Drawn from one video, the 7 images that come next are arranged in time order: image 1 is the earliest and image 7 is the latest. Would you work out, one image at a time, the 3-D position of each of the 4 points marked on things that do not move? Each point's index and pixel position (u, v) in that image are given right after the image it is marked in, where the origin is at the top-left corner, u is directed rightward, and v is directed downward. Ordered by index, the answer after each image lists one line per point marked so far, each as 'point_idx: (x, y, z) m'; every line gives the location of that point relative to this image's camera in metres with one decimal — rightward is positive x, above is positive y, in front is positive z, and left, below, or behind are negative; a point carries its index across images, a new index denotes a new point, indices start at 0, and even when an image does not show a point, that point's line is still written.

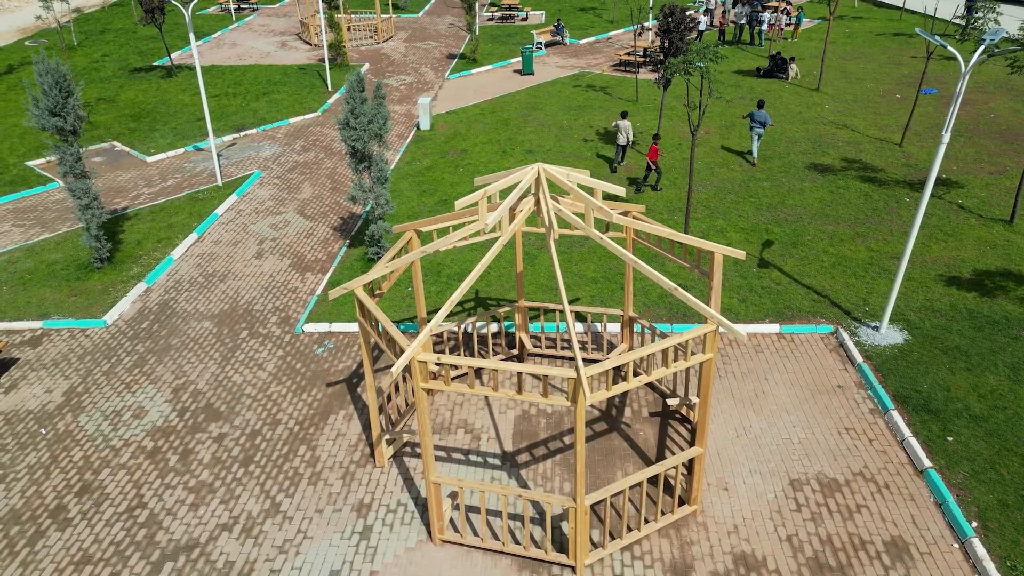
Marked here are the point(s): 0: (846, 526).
0: (+3.4, -2.4, +7.5) m
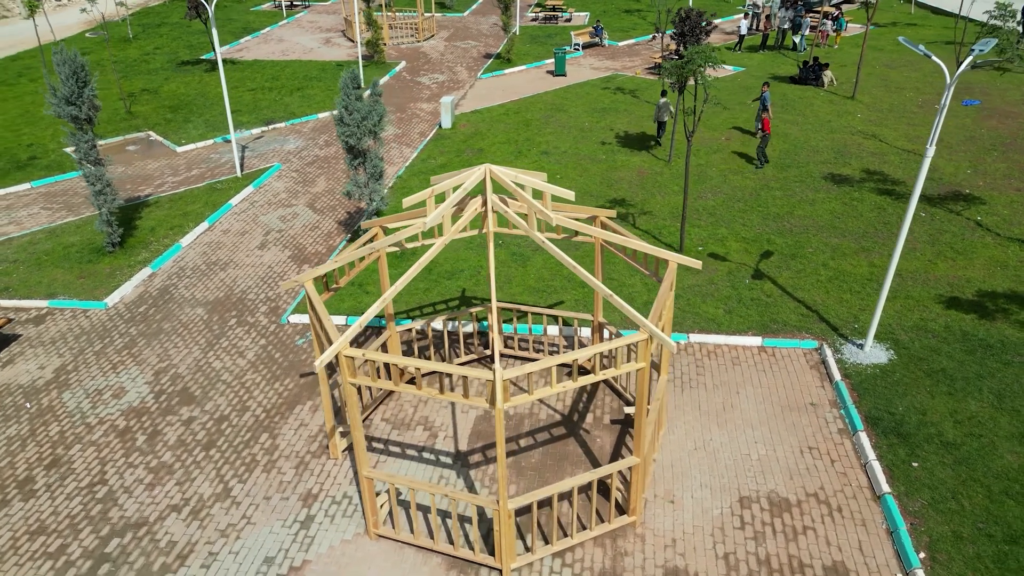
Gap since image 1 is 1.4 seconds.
0: (+2.7, -2.6, +7.3) m
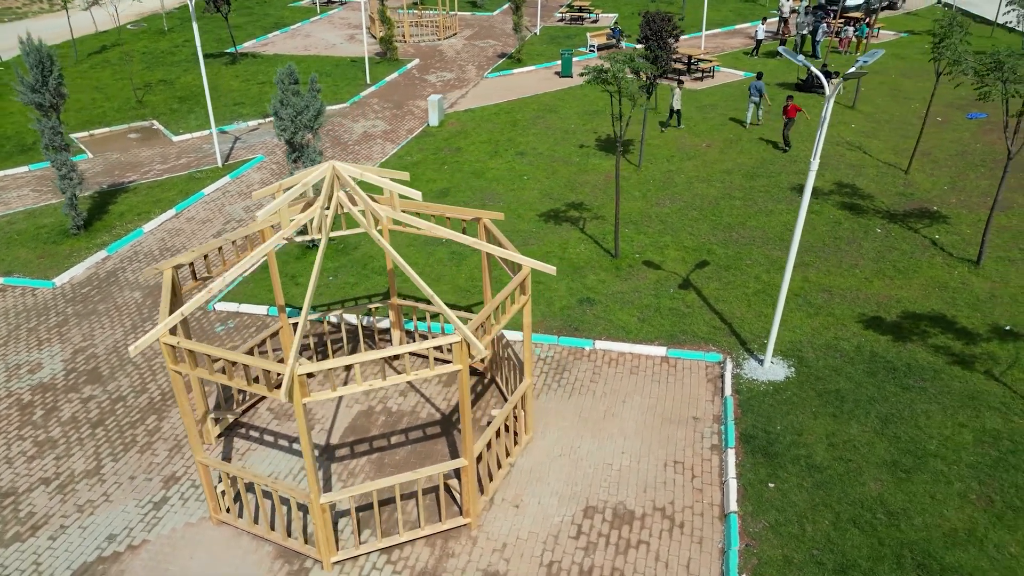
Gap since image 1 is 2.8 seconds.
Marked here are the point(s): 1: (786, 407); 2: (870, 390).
0: (+1.0, -2.7, +7.2) m
1: (+3.3, -1.5, +9.0) m
2: (+4.4, -1.3, +9.2) m
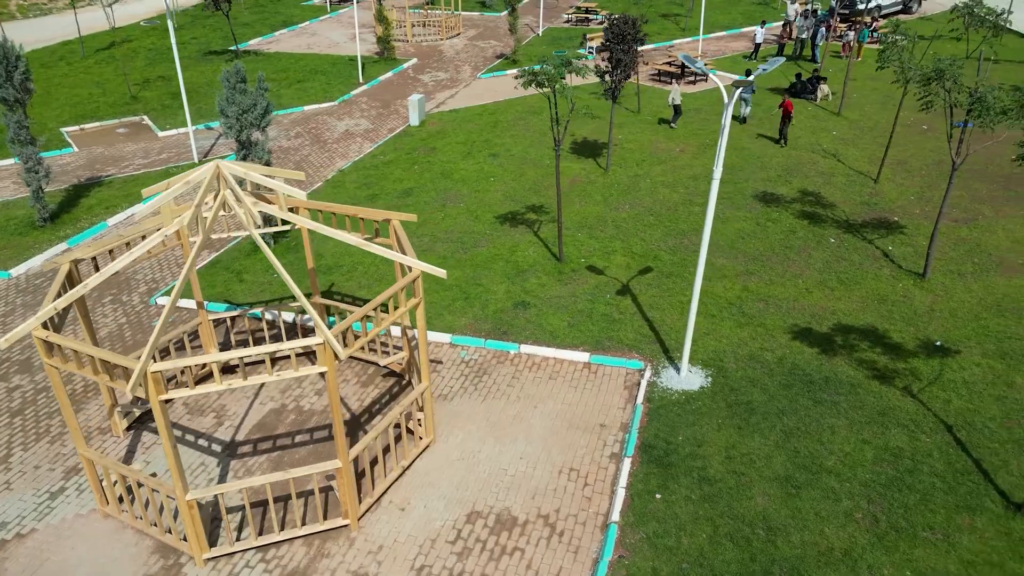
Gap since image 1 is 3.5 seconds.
0: (-0.3, -2.7, +7.2) m
1: (+2.2, -1.6, +8.9) m
2: (+3.3, -1.4, +9.0) m
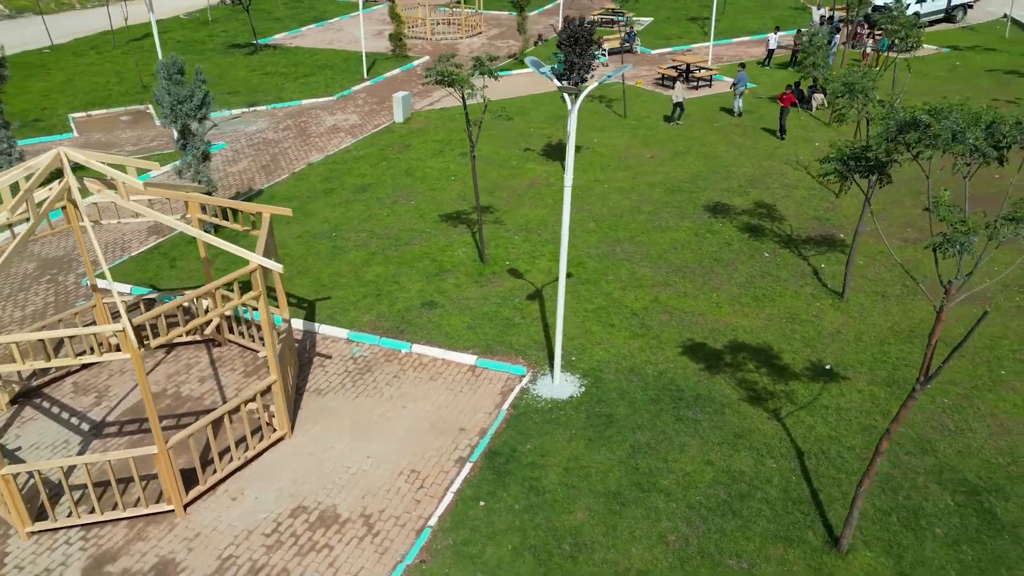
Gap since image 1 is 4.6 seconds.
0: (-2.2, -2.7, +7.2) m
1: (+0.4, -1.7, +8.8) m
2: (+1.6, -1.6, +8.8) m
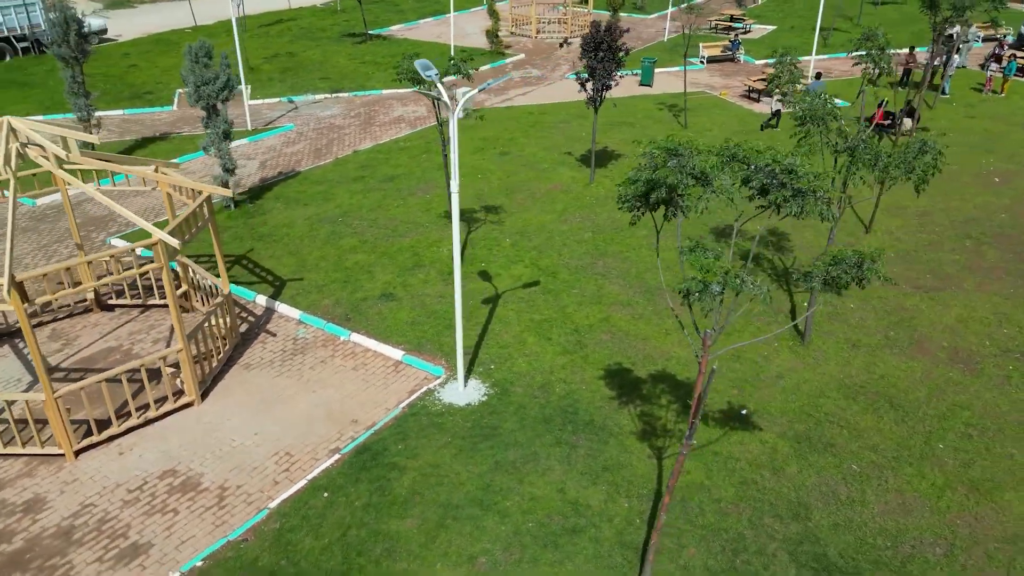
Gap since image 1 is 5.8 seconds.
0: (-3.9, -2.4, +7.7) m
1: (-1.0, -1.7, +8.8) m
2: (+0.1, -1.7, +8.6) m
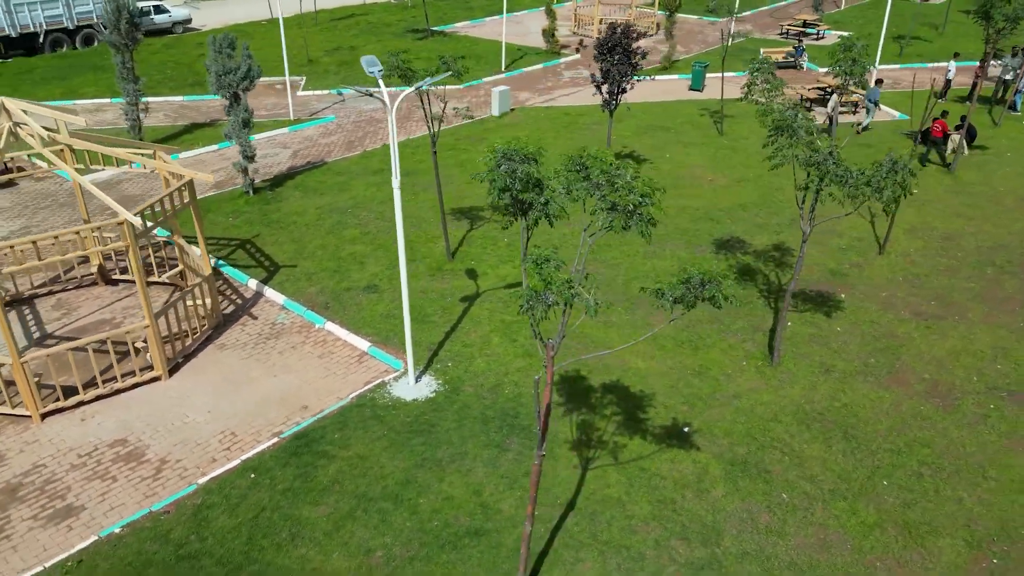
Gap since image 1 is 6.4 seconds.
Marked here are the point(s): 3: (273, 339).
0: (-4.8, -2.1, +8.2) m
1: (-1.7, -1.6, +8.9) m
2: (-0.6, -1.7, +8.6) m
3: (-3.5, -0.7, +10.9) m
